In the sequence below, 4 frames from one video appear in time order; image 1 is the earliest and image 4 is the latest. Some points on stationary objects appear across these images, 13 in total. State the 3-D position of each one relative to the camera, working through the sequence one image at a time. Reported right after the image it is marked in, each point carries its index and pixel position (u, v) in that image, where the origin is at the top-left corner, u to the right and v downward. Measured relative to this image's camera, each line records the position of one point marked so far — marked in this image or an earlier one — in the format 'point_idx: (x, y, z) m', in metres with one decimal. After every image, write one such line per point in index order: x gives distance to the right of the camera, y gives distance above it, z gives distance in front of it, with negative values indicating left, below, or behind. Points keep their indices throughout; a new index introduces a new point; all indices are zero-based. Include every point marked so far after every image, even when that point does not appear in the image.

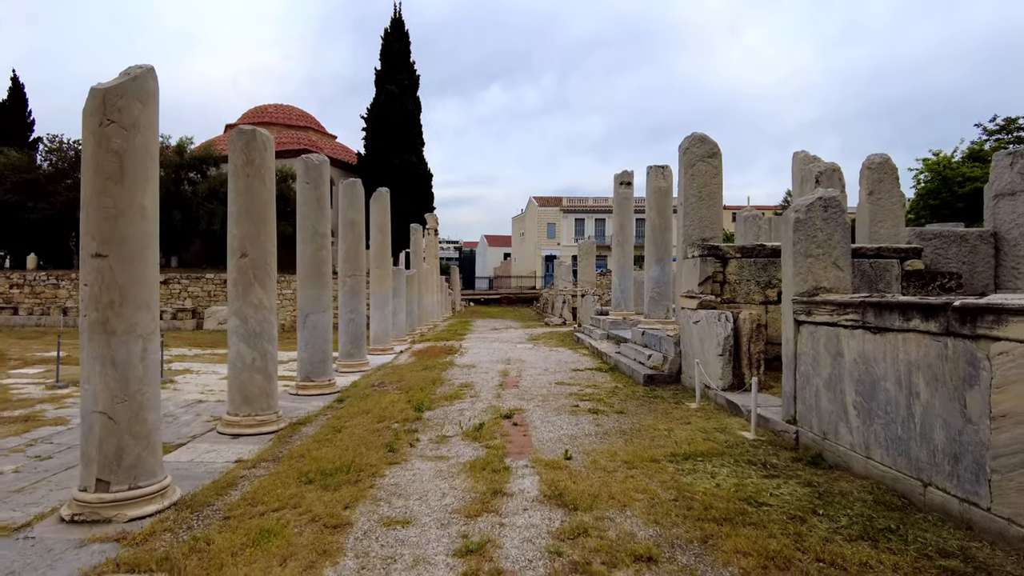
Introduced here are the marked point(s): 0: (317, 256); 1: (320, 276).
0: (-2.5, +0.4, +7.8) m
1: (-2.4, +0.1, +7.8) m
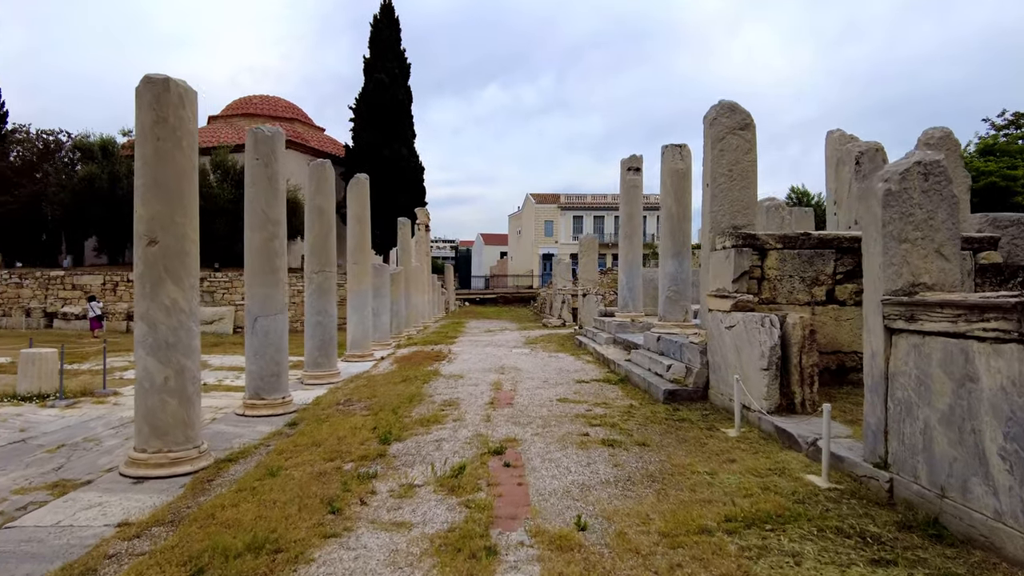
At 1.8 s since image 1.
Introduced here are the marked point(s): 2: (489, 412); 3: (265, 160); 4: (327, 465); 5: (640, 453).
0: (-2.5, +0.4, +6.4) m
1: (-2.5, +0.2, +6.5) m
2: (-0.2, -1.2, +6.0) m
3: (-2.6, +1.3, +6.4) m
4: (-1.3, -1.2, +4.4) m
5: (+0.9, -1.2, +4.6) m
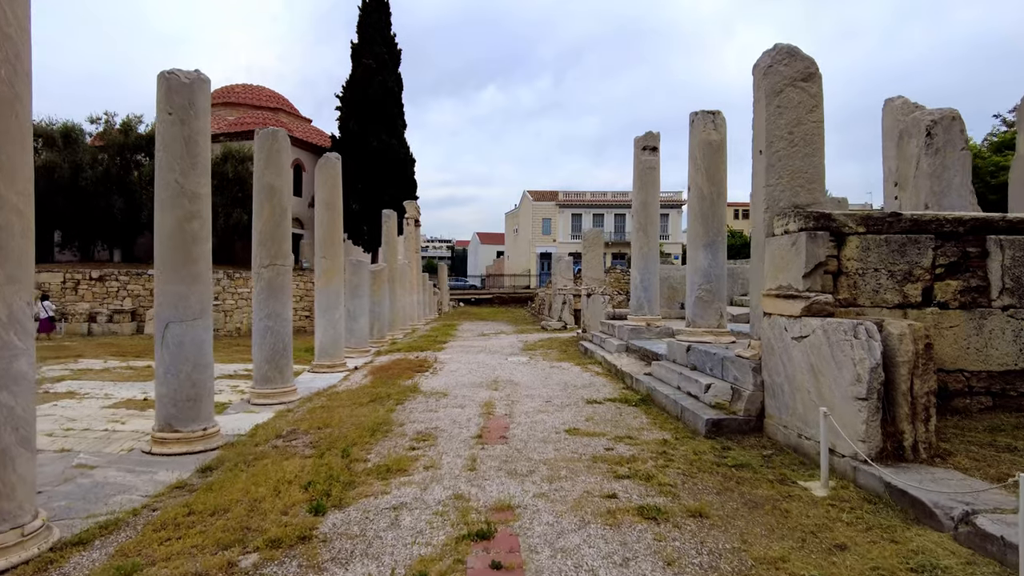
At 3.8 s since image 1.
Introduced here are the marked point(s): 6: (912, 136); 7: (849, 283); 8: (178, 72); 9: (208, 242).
0: (-2.6, +0.5, +4.9) m
1: (-2.5, +0.2, +4.9) m
2: (-0.3, -1.2, +4.4) m
3: (-2.6, +1.4, +4.9) m
4: (-1.3, -1.2, +2.8) m
5: (+0.9, -1.2, +3.0) m
6: (+4.6, +1.8, +7.2) m
7: (+2.5, 0.0, +4.7) m
8: (-2.6, +1.7, +4.9) m
9: (-2.4, +0.4, +5.0) m
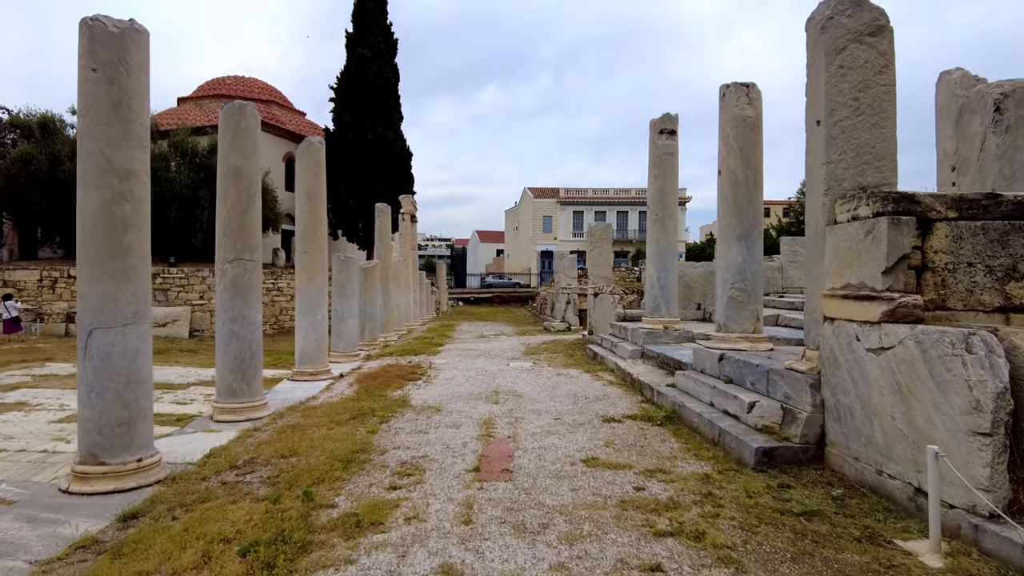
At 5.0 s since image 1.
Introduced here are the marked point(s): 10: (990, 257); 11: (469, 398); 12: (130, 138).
0: (-2.5, +0.5, +3.9) m
1: (-2.5, +0.2, +4.0) m
2: (-0.2, -1.2, +3.5) m
3: (-2.6, +1.4, +3.9) m
4: (-1.3, -1.2, +1.9) m
5: (+0.9, -1.2, +2.1) m
6: (+4.7, +1.8, +6.3) m
7: (+2.6, +0.1, +3.8) m
8: (-2.6, +1.7, +4.0) m
9: (-2.4, +0.4, +4.1) m
10: (+2.9, +0.2, +3.8) m
11: (-0.5, -1.2, +6.7) m
12: (-2.5, +1.0, +4.0) m
